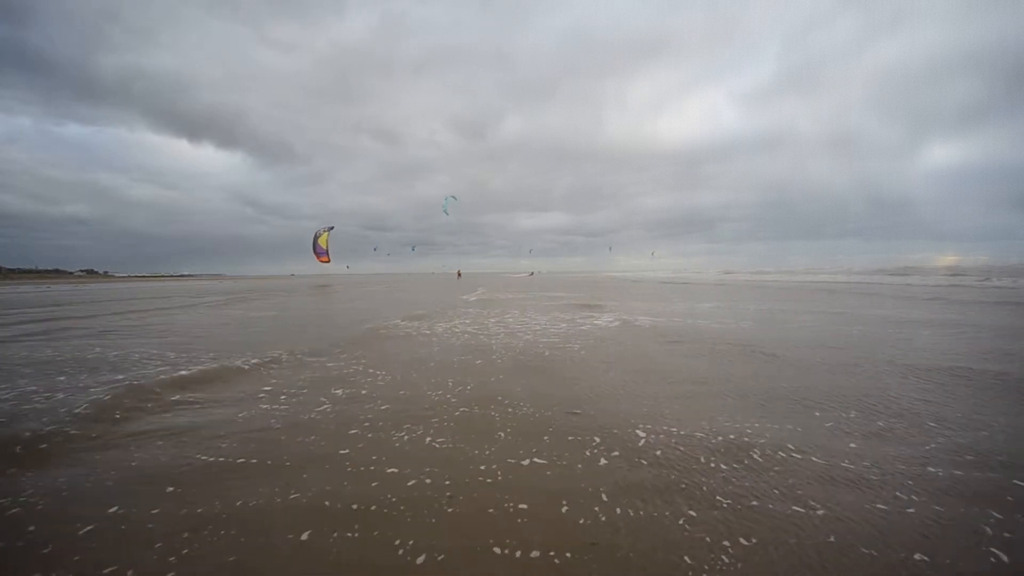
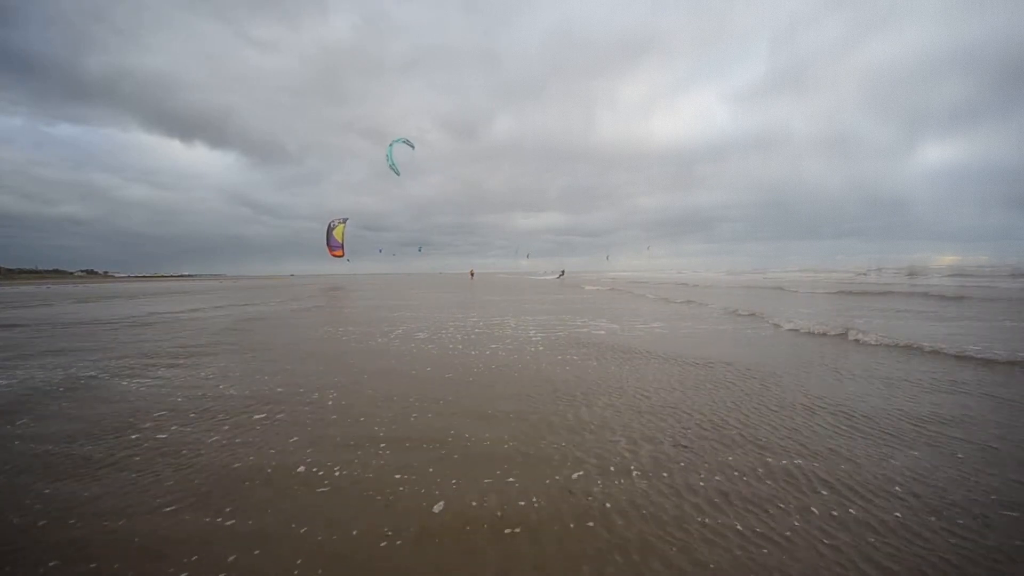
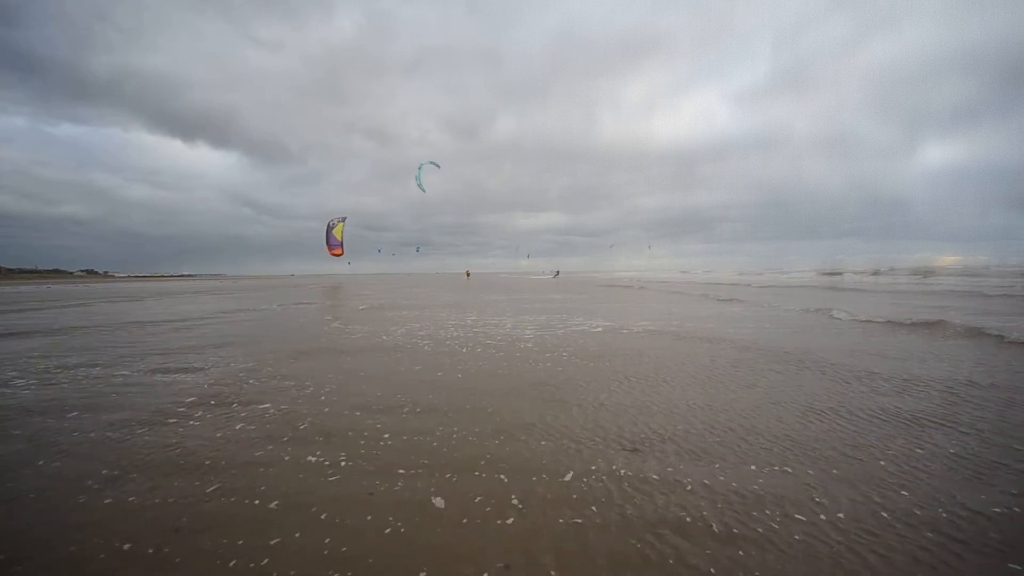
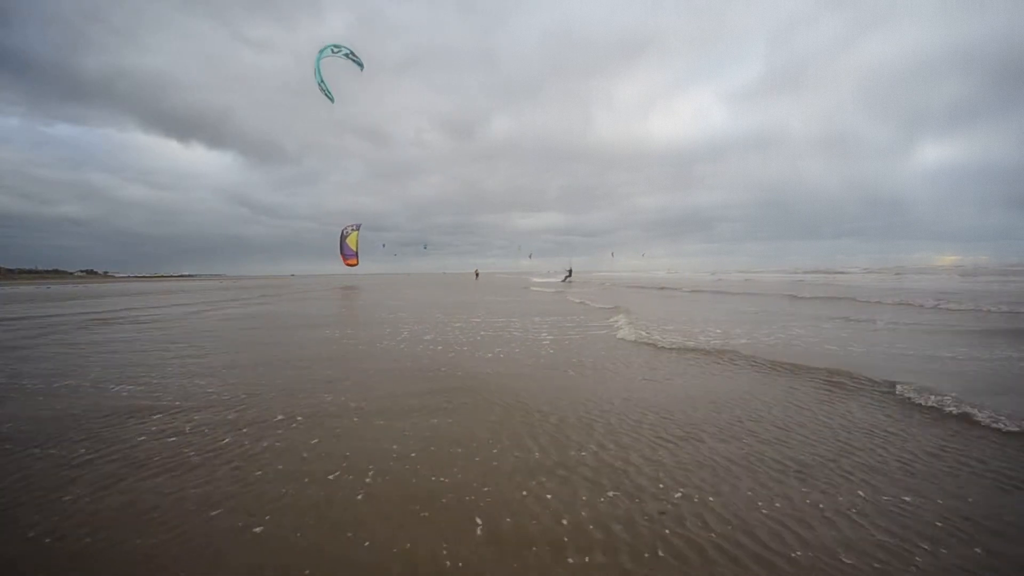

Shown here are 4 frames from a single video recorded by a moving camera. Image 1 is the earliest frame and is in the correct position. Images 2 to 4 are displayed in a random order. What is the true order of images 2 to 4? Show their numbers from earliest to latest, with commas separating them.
3, 2, 4
